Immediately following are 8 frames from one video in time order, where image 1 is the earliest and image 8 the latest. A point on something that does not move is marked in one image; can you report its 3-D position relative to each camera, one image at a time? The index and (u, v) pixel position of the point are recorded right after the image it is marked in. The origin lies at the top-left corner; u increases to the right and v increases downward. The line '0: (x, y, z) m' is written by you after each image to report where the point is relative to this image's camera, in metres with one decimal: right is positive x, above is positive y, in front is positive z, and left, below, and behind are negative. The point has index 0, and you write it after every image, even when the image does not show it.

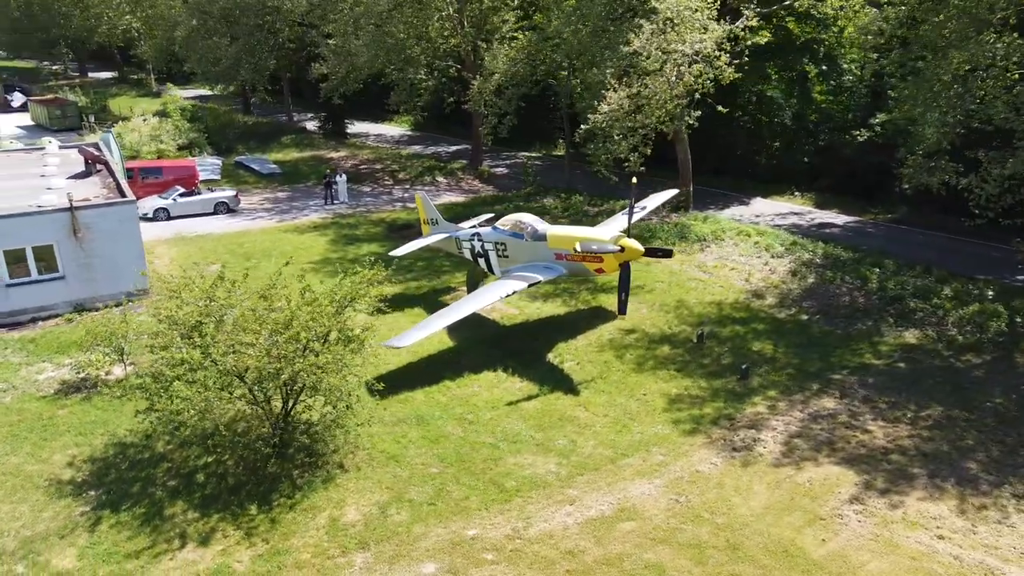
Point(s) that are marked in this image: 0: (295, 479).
0: (-3.2, -2.8, +11.5) m
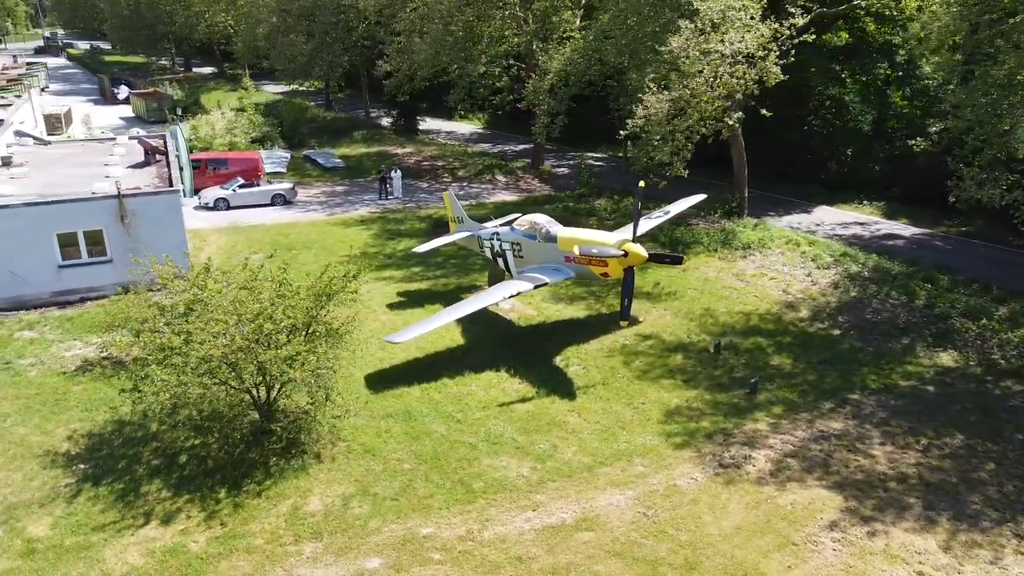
0: (-3.6, -2.7, +11.8) m
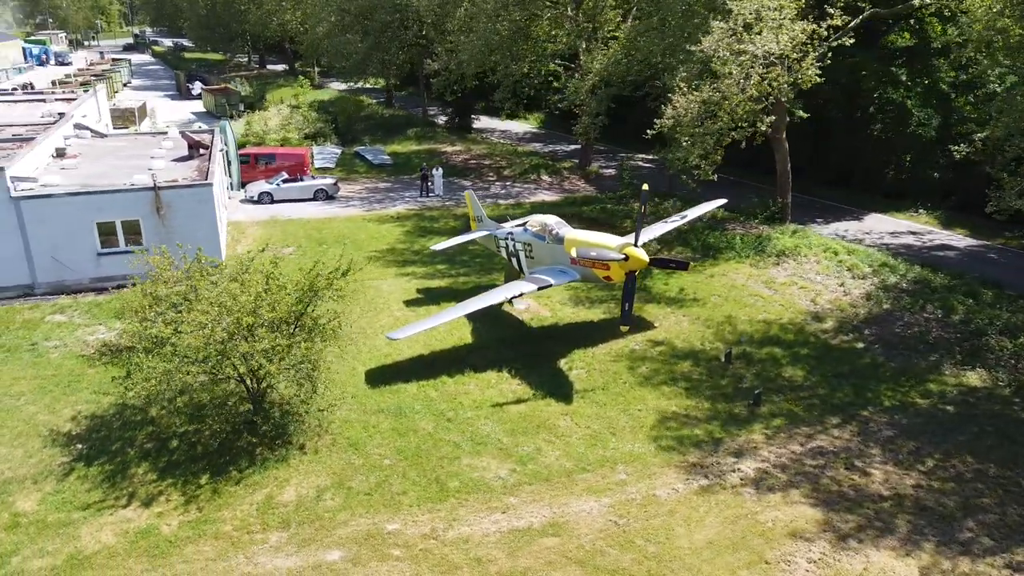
0: (-3.9, -2.5, +12.1) m
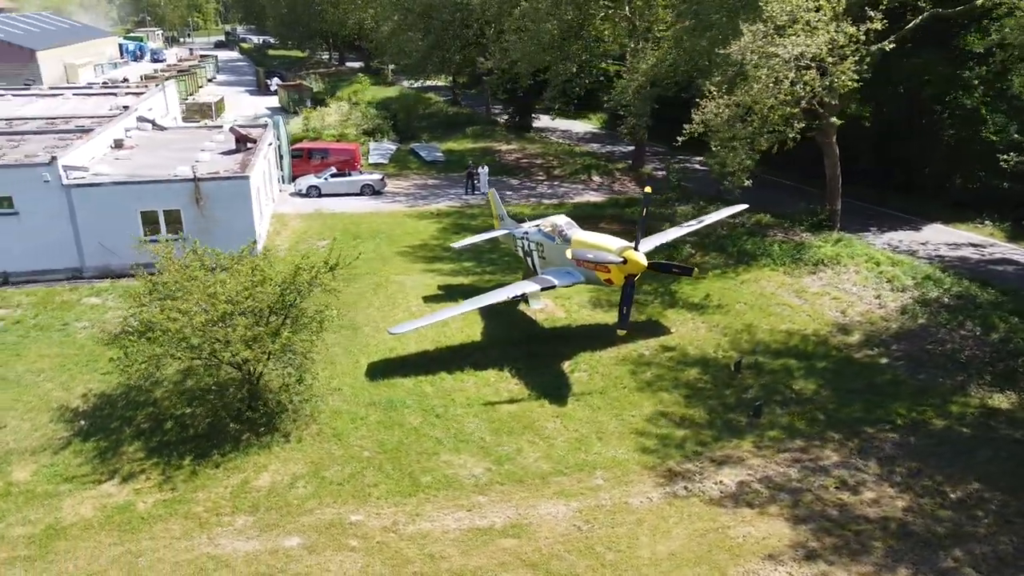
0: (-4.3, -2.4, +12.5) m
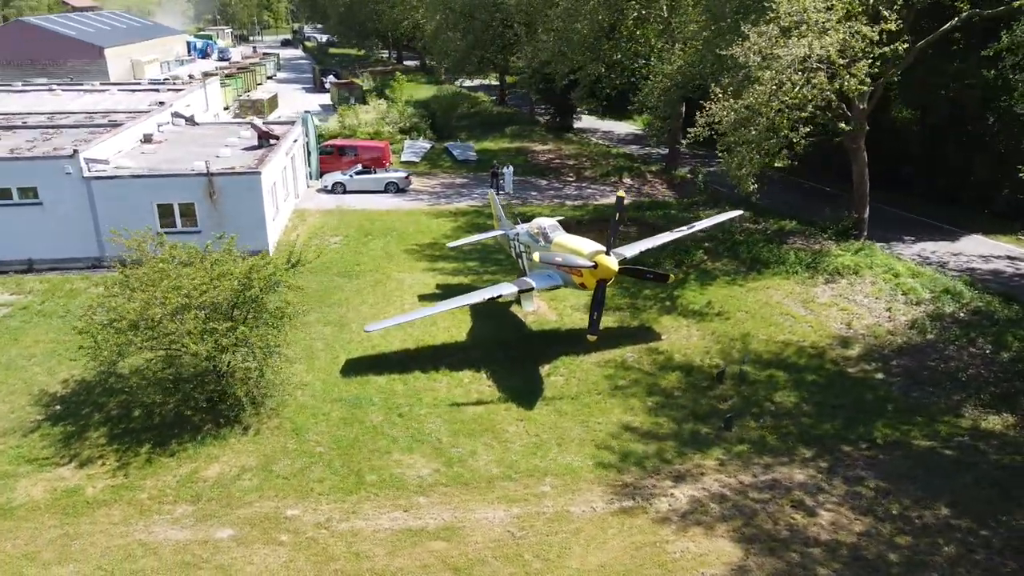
0: (-5.0, -2.3, +12.7) m
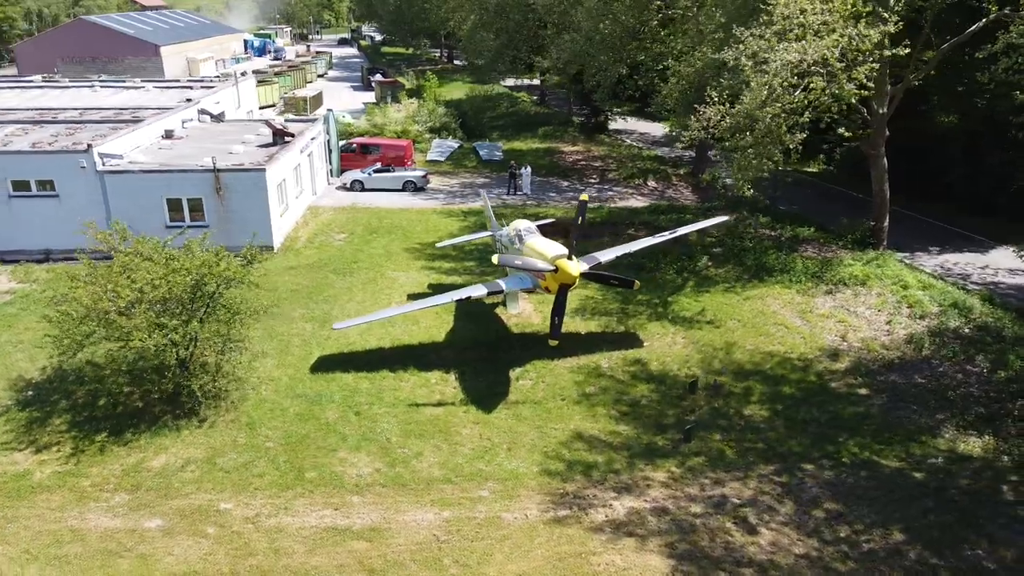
0: (-5.8, -2.2, +13.0) m
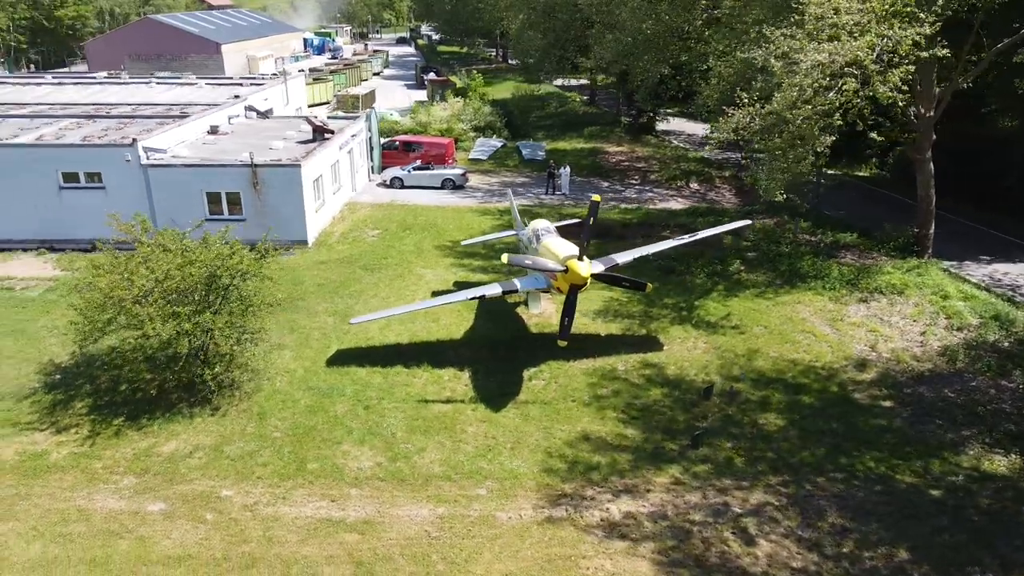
0: (-5.7, -2.0, +13.4) m
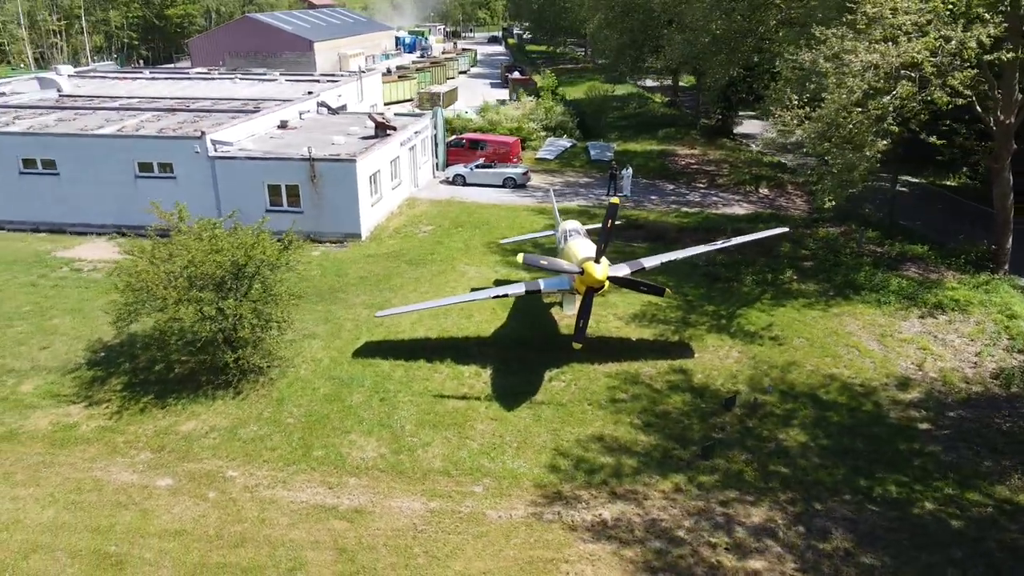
0: (-5.5, -1.8, +14.0) m
